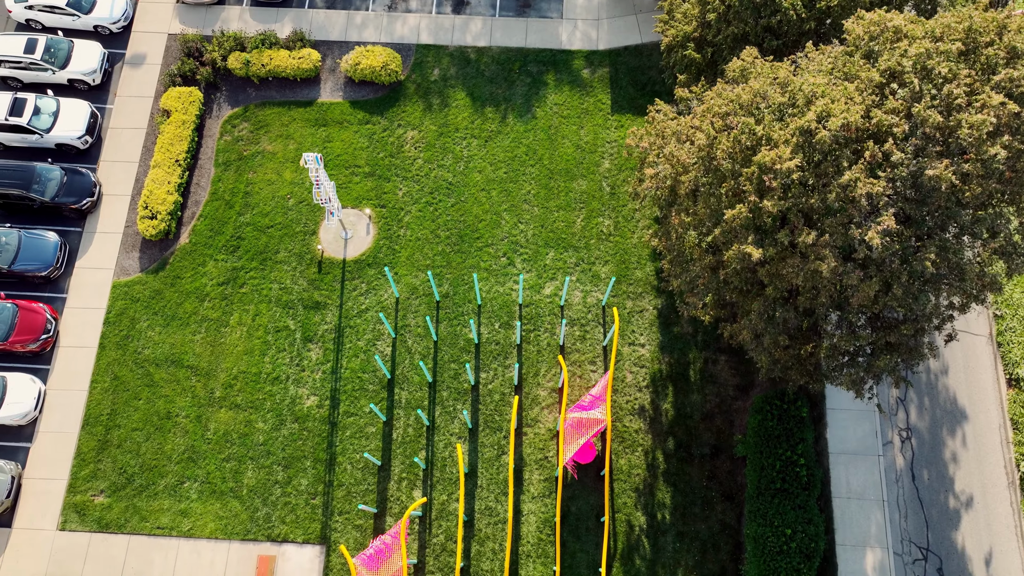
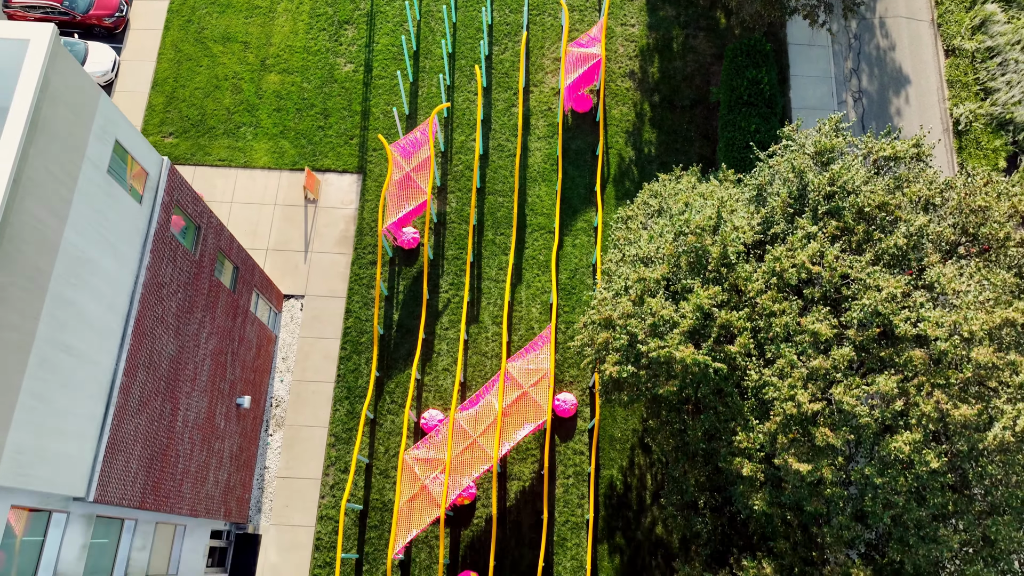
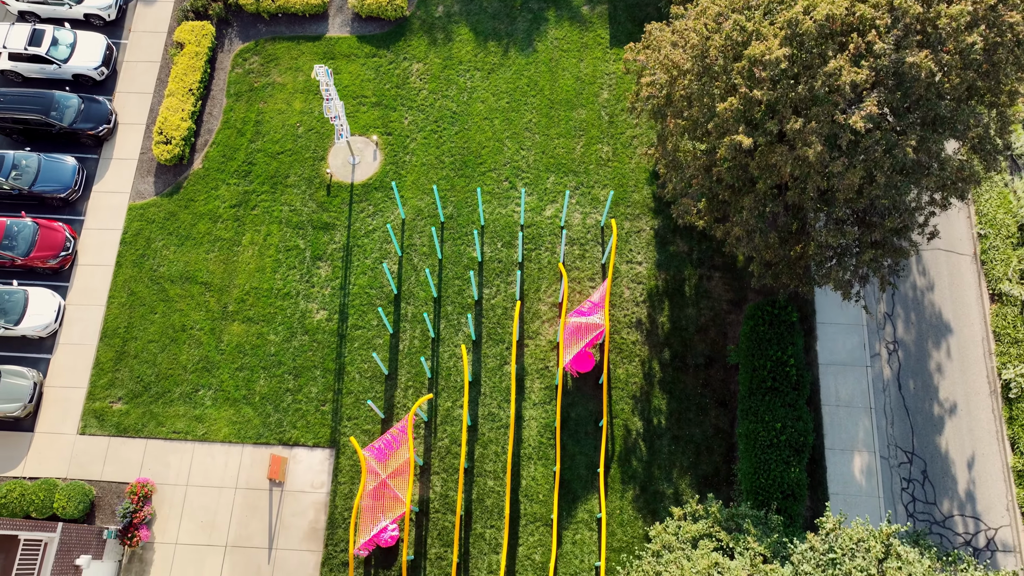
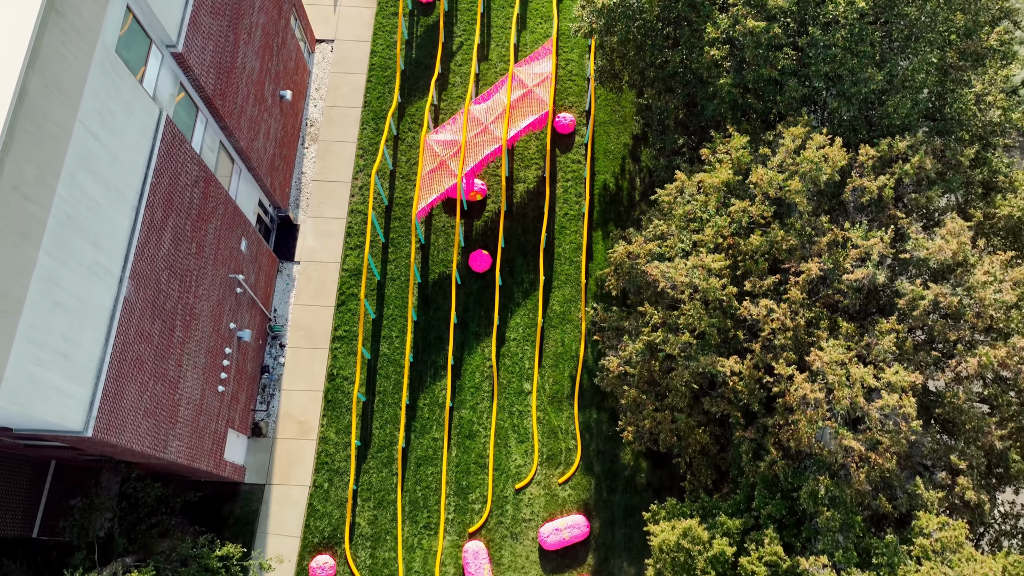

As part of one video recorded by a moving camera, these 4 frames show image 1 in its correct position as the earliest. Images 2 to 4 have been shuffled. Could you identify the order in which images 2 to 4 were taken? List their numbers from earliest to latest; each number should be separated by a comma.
3, 2, 4
